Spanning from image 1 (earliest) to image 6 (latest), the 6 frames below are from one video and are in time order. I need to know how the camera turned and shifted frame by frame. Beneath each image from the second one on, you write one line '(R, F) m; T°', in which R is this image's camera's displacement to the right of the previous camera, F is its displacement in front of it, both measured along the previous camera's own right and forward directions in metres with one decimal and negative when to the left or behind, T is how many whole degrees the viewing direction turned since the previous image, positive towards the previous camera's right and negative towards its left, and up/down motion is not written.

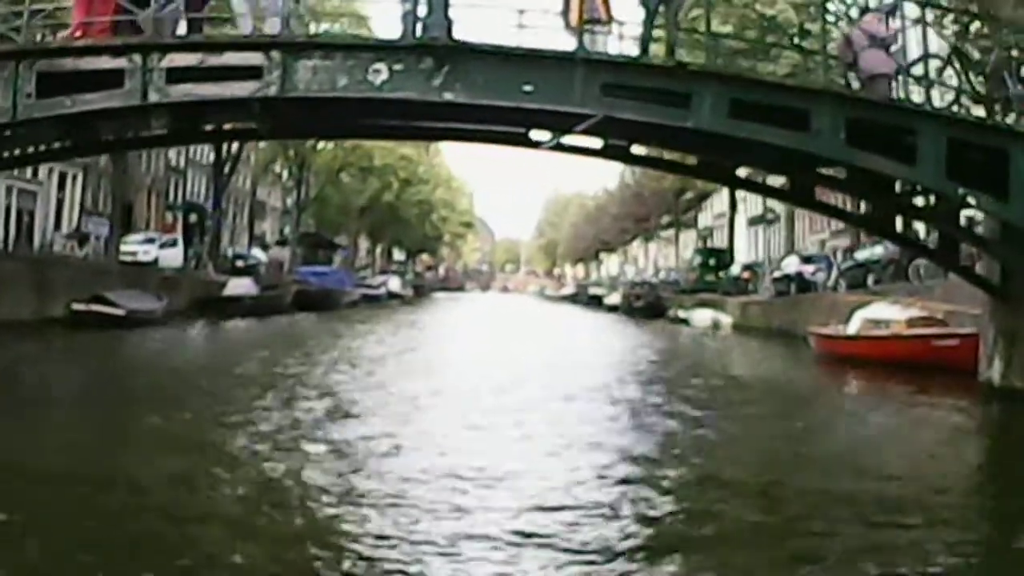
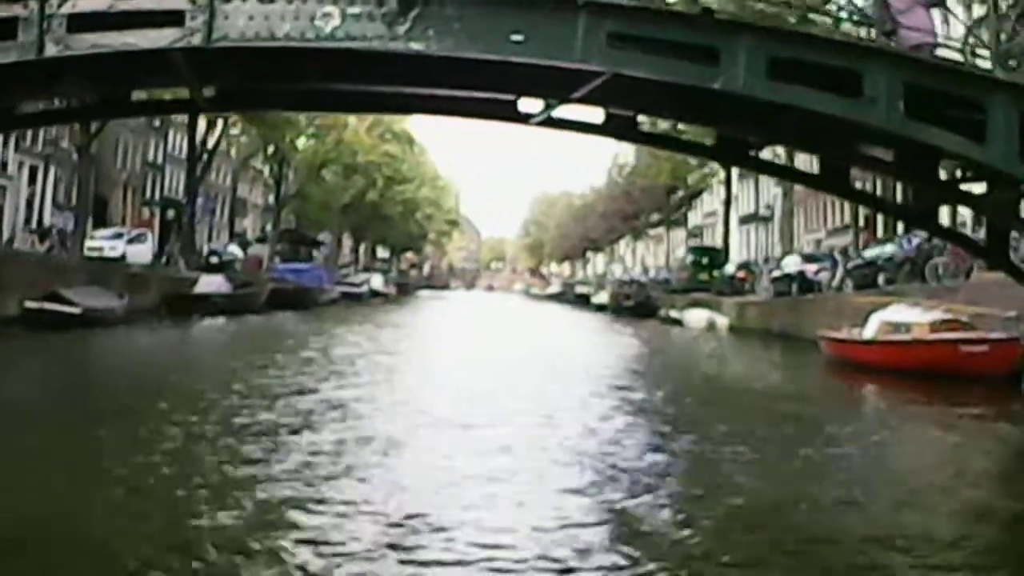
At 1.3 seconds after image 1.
(0.0, +1.5) m; +1°
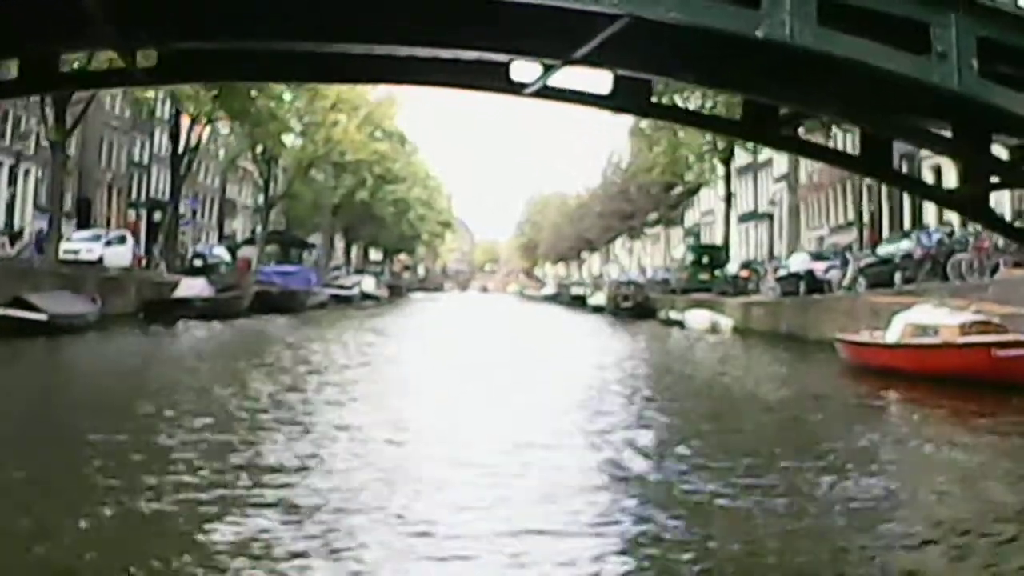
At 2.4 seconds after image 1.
(0.0, +1.2) m; 0°
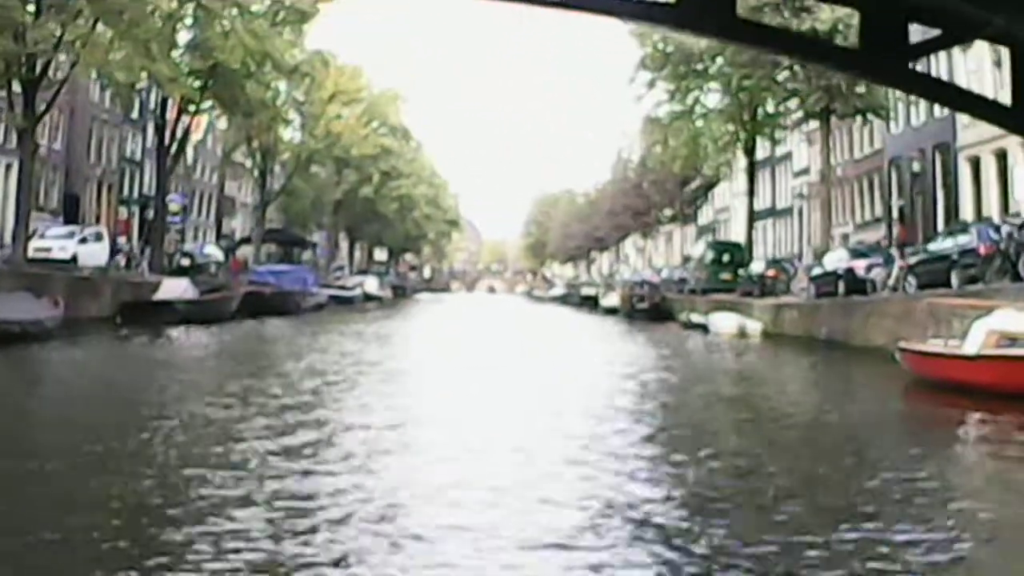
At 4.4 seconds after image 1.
(0.0, +2.2) m; 0°
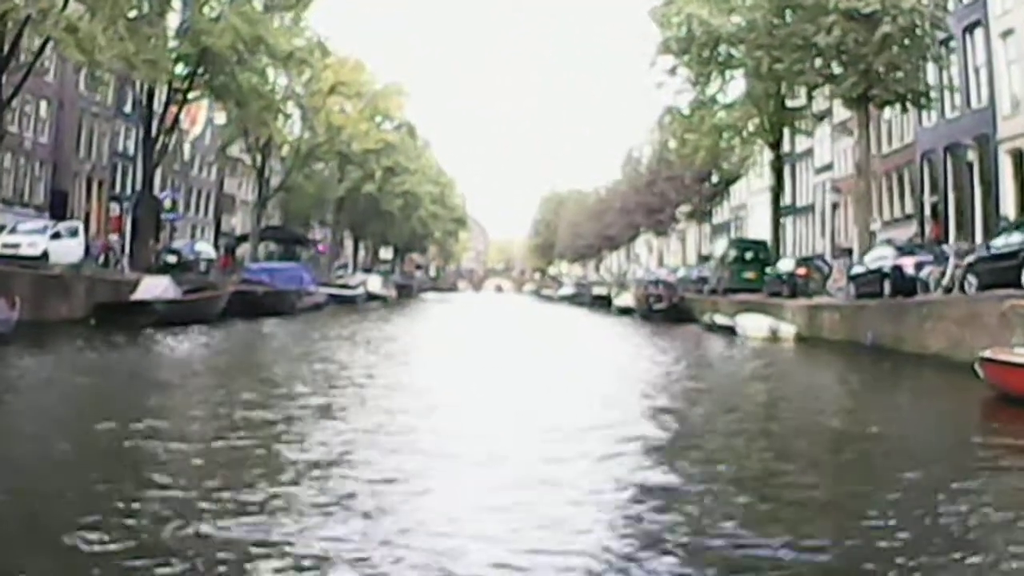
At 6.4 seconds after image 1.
(0.0, +2.1) m; 0°
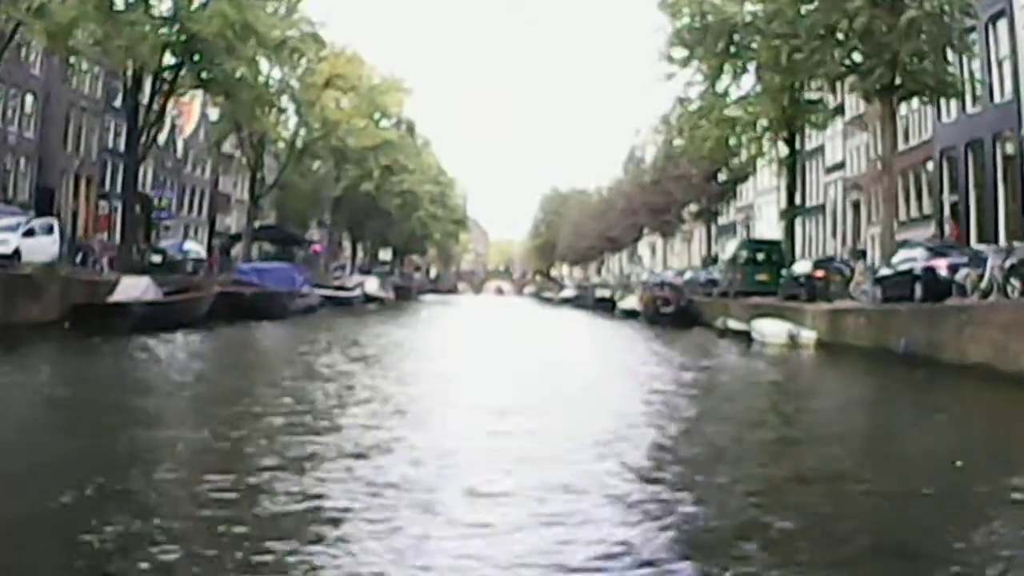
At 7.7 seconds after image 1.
(0.0, +1.4) m; 0°
